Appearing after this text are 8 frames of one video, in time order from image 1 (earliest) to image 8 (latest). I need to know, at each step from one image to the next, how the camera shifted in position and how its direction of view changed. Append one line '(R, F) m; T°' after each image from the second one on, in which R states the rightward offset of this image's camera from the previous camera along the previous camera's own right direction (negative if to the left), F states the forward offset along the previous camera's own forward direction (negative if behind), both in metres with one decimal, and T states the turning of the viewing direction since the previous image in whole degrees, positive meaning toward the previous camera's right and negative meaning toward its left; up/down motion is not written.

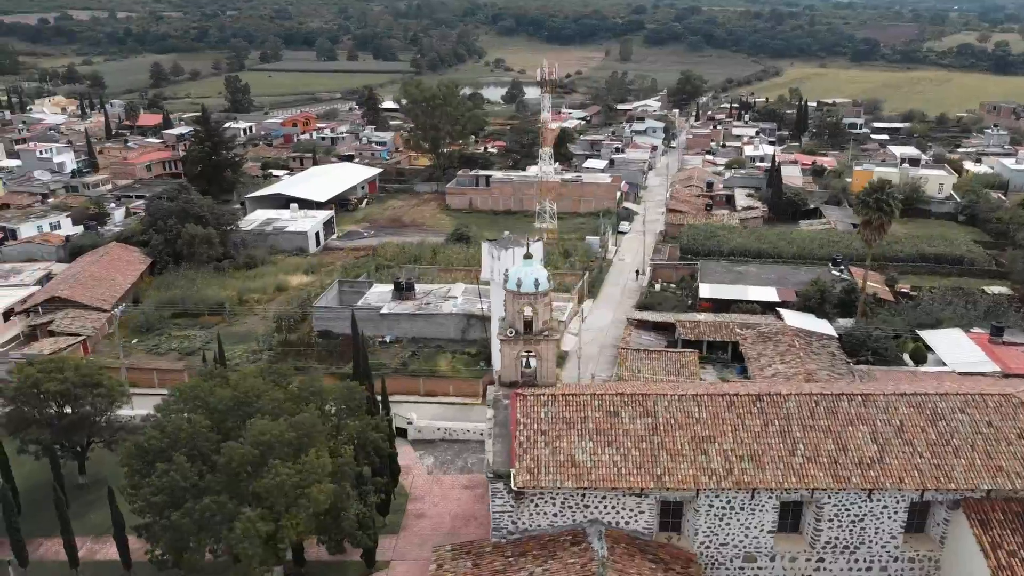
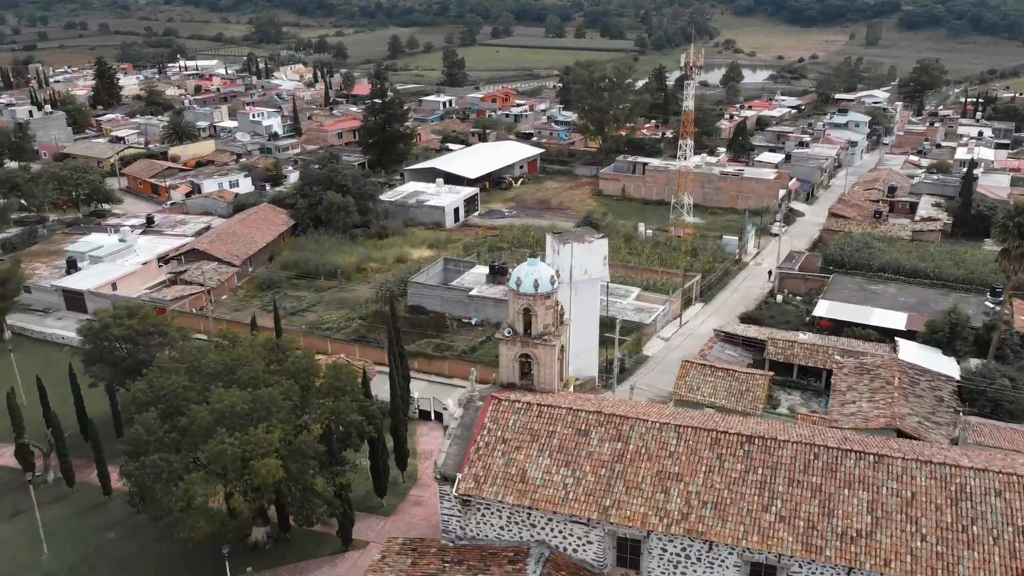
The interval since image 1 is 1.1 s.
(+5.5, +1.6) m; -15°
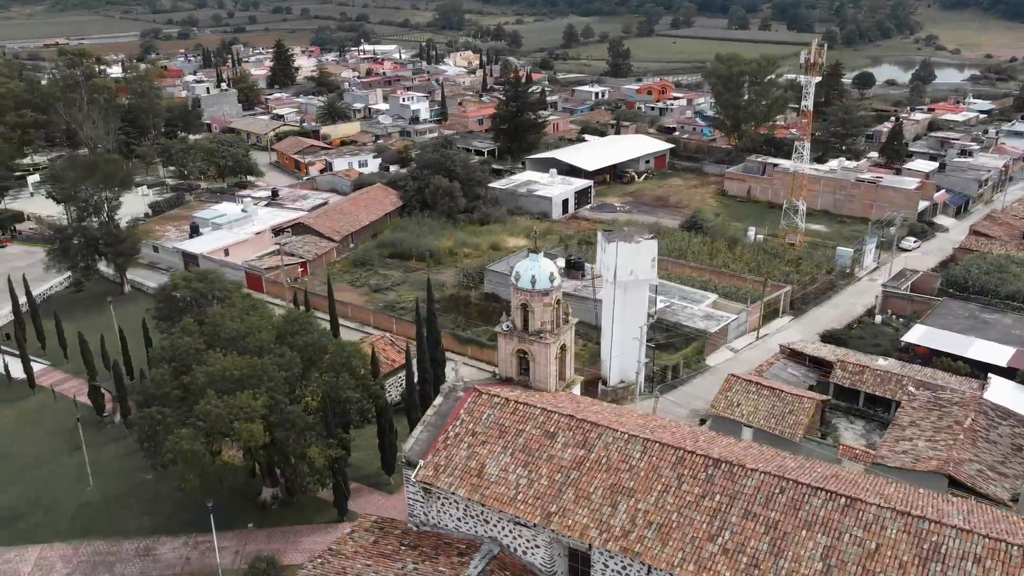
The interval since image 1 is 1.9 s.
(+4.3, +0.6) m; -12°
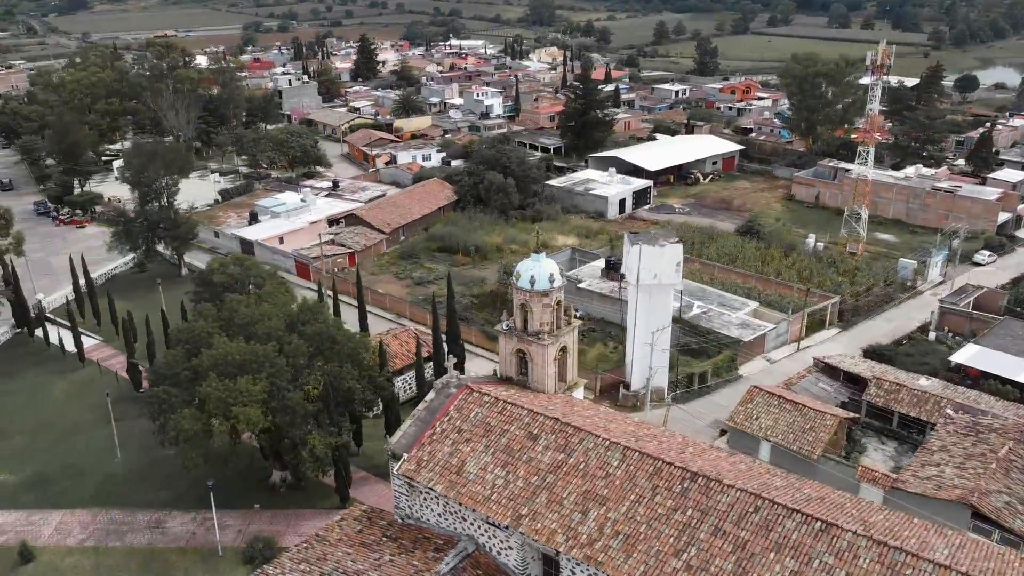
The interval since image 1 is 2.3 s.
(+2.2, +0.2) m; -6°
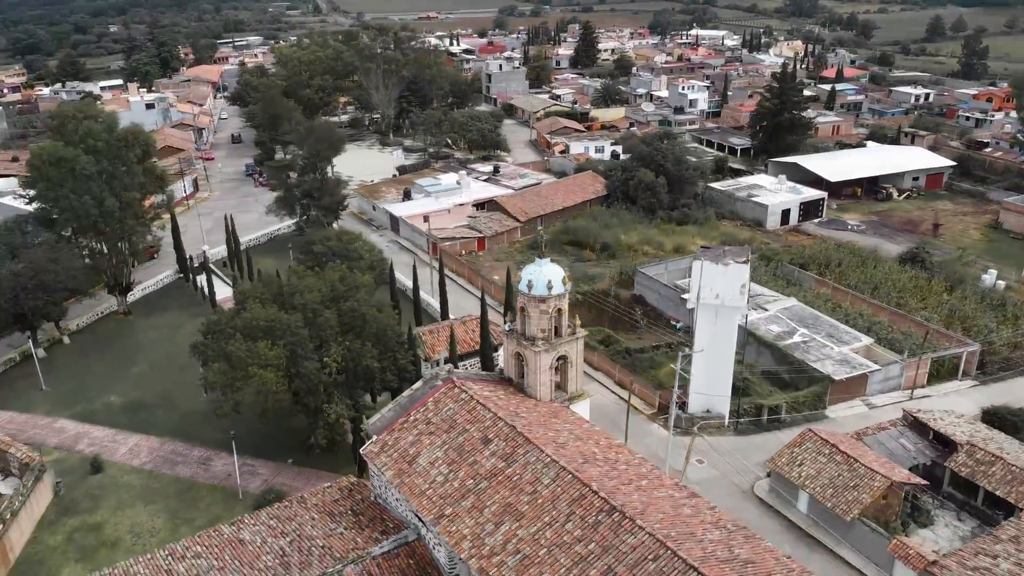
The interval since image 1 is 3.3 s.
(+5.7, +0.9) m; -16°
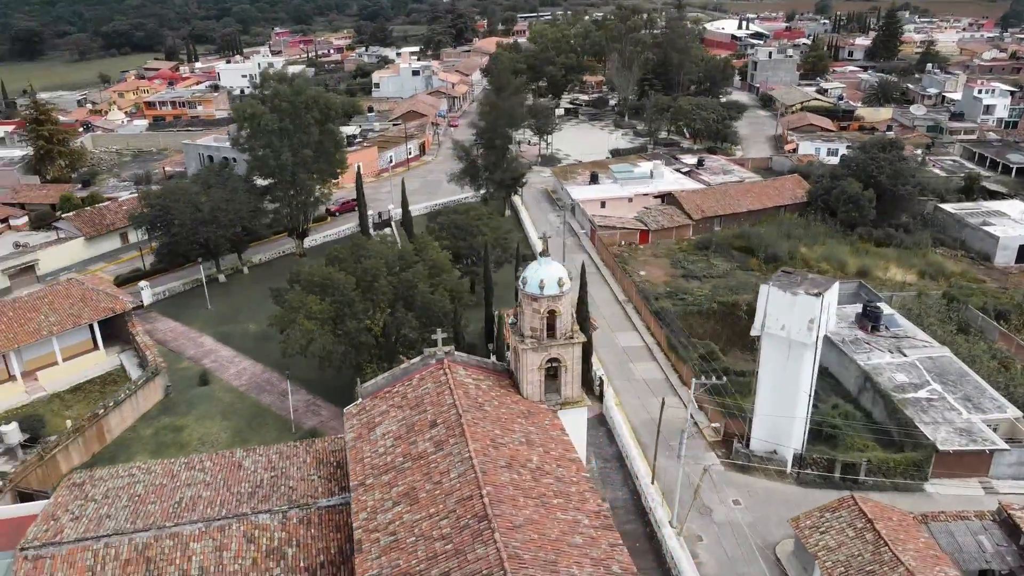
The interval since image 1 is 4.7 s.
(+7.1, +1.4) m; -20°
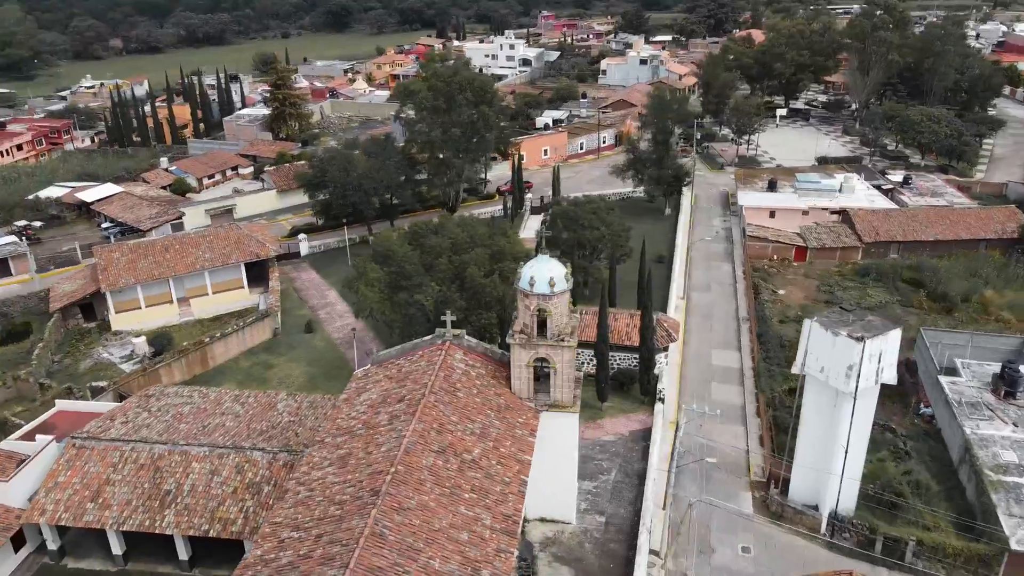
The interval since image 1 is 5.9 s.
(+6.4, +1.1) m; -18°
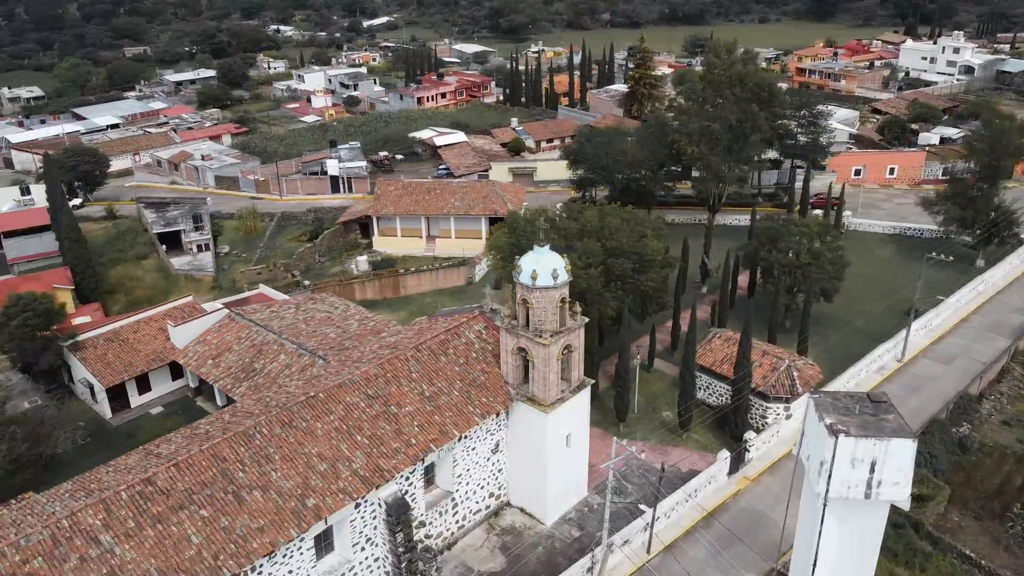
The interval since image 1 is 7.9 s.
(+10.4, +2.8) m; -31°
